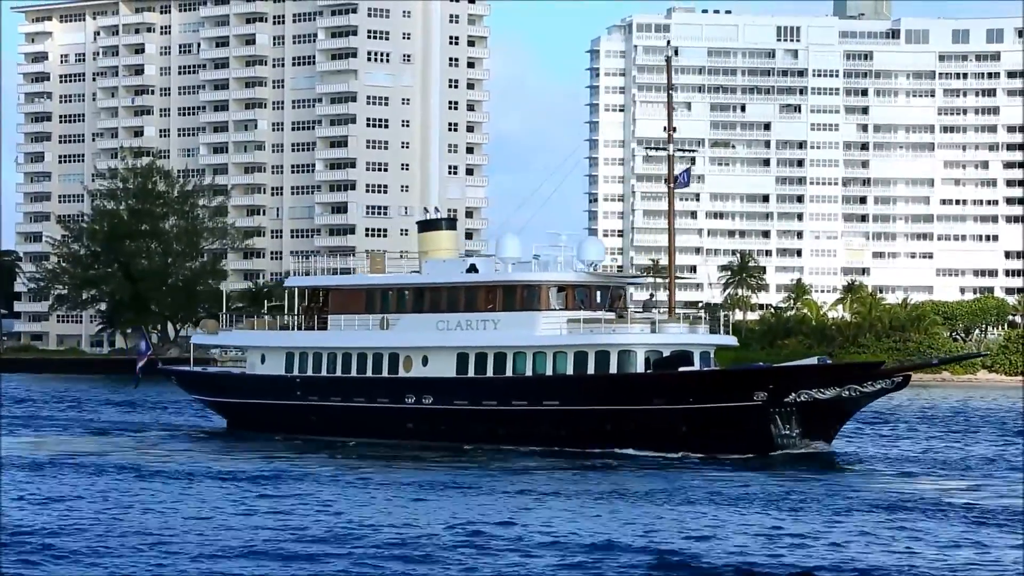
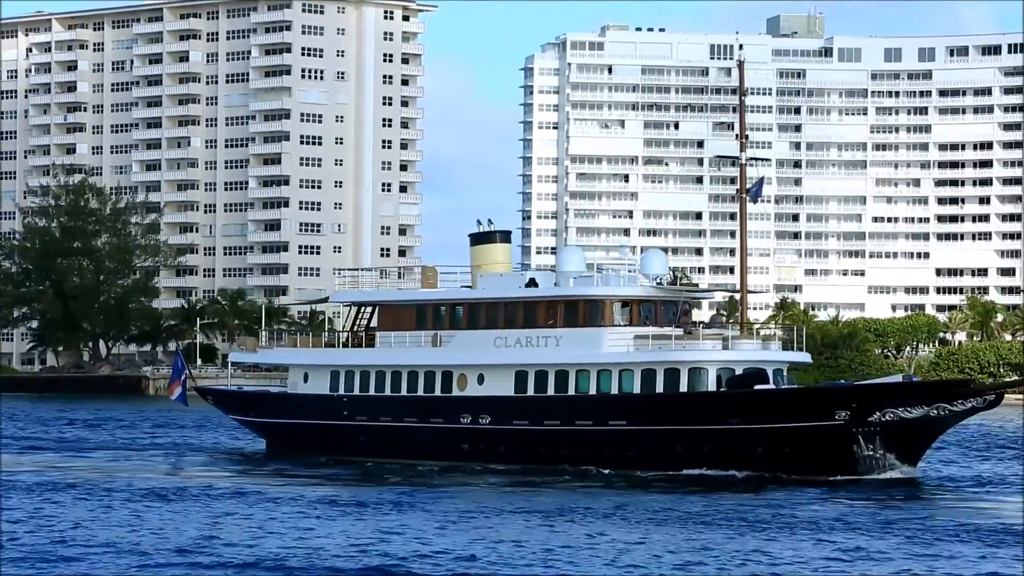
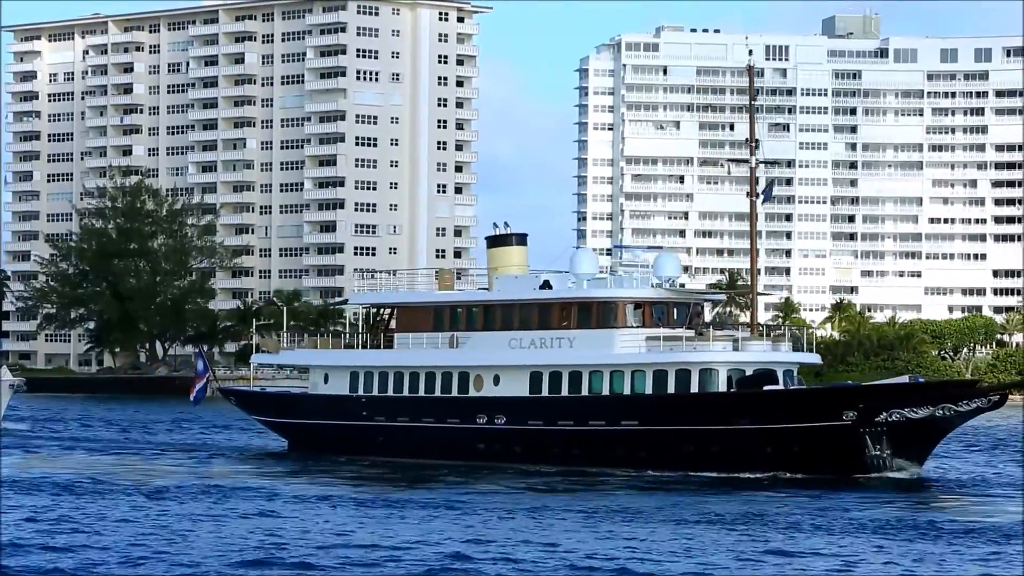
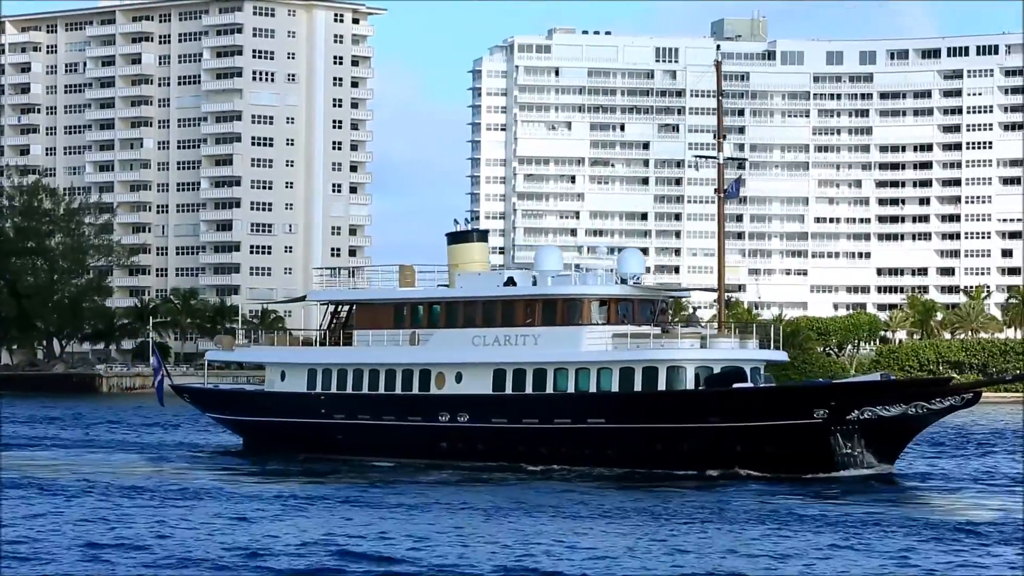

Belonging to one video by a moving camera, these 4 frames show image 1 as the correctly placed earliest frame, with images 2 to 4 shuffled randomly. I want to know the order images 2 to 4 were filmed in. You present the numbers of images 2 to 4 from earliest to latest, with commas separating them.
3, 2, 4
